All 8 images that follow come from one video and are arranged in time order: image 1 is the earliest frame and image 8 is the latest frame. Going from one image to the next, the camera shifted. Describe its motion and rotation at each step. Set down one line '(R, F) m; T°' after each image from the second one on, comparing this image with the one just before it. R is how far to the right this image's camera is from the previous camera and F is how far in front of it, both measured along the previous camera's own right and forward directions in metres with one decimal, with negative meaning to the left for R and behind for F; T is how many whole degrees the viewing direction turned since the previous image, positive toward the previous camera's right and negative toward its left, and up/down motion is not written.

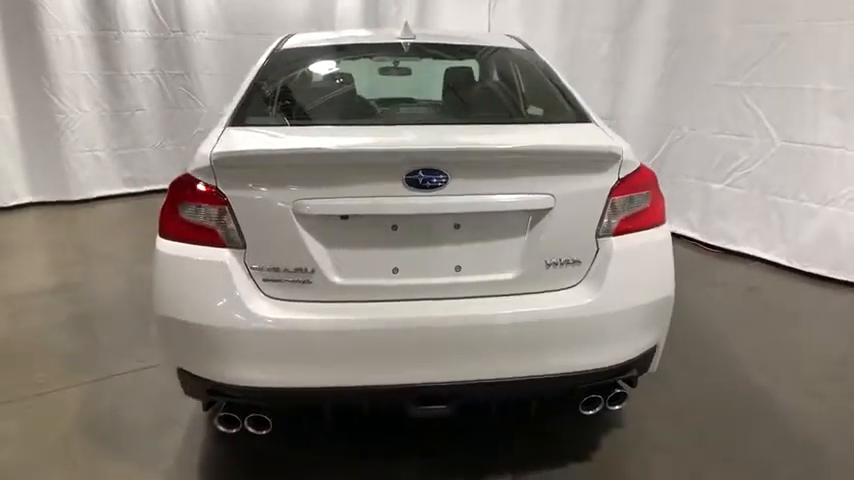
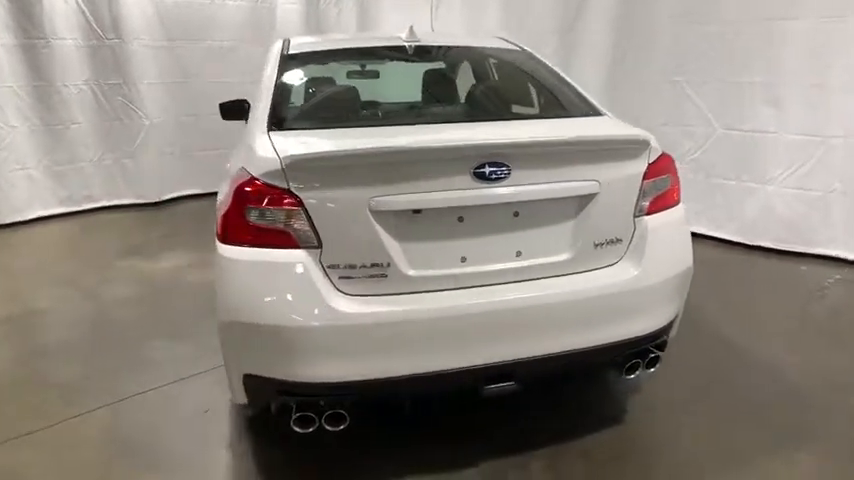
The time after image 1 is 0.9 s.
(-0.5, -0.1) m; +10°
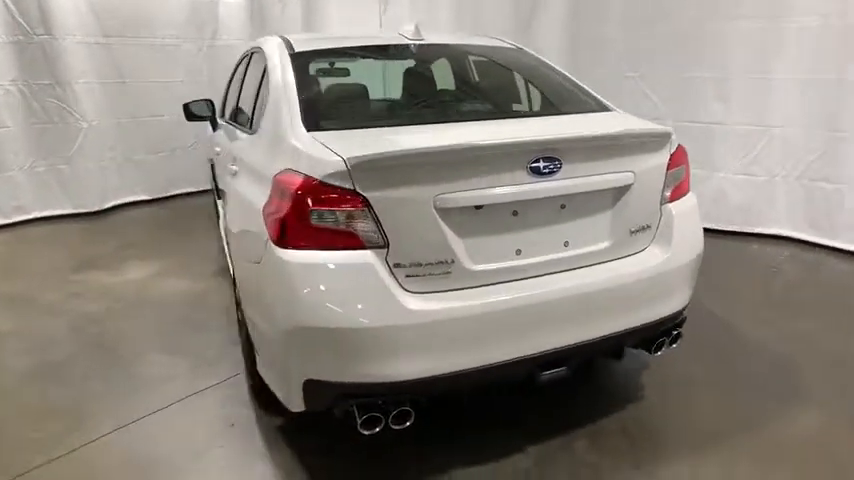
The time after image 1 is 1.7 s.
(-0.5, 0.0) m; +9°
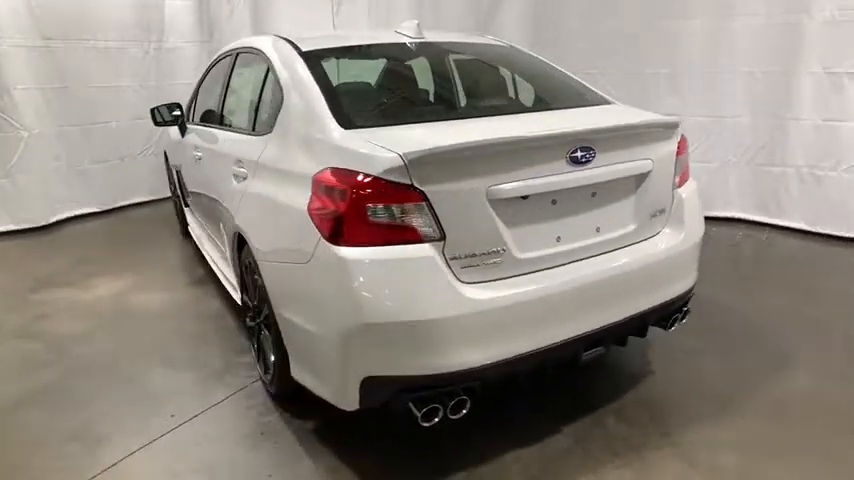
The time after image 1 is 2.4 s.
(-0.4, 0.0) m; +8°
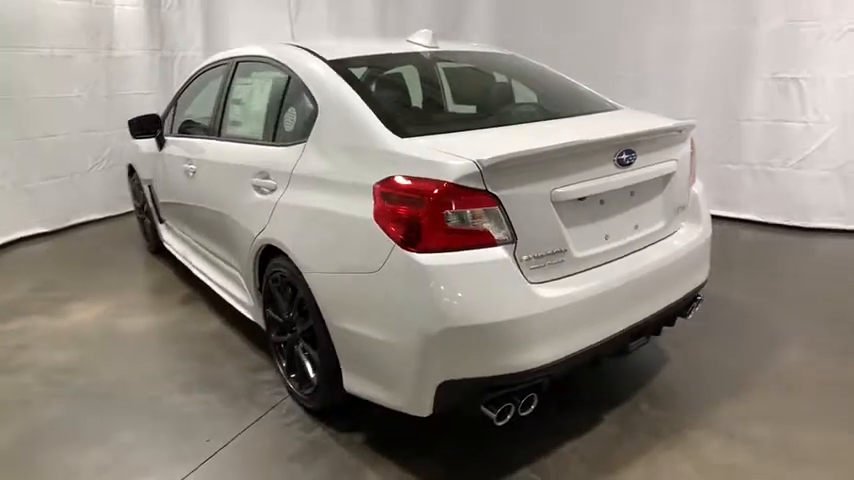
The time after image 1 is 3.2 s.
(-0.5, 0.0) m; +8°
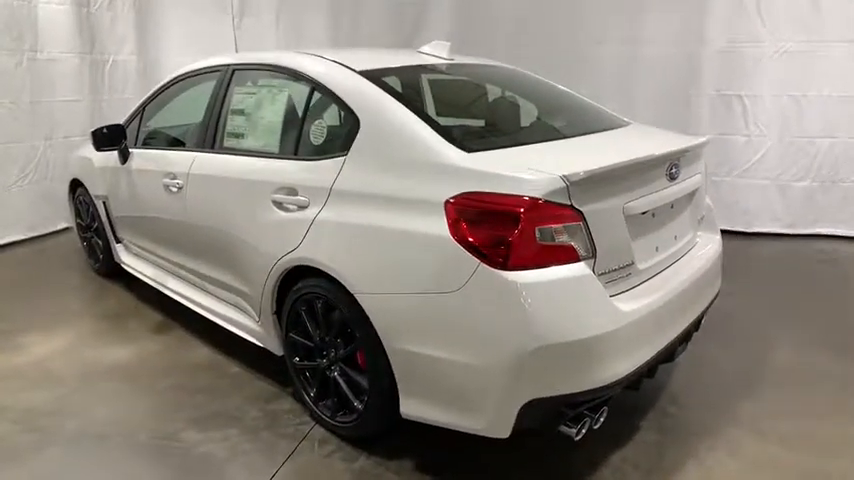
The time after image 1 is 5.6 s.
(-0.6, +0.1) m; +11°
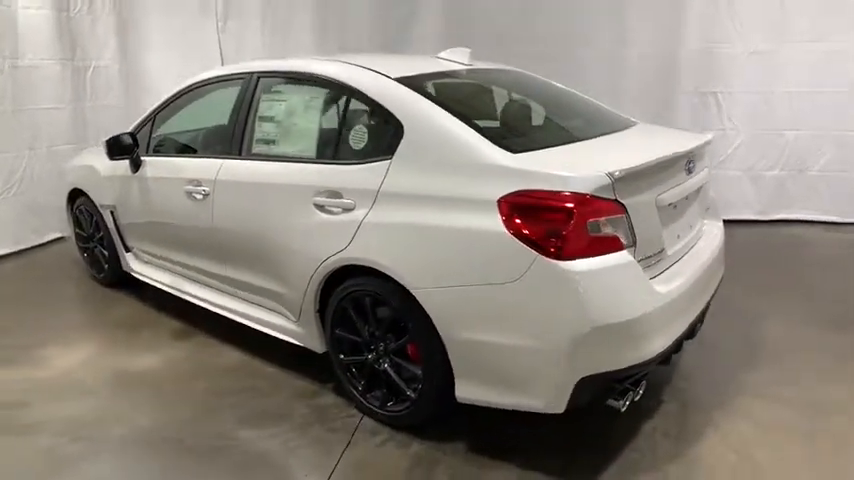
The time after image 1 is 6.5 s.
(-0.4, -0.1) m; +5°
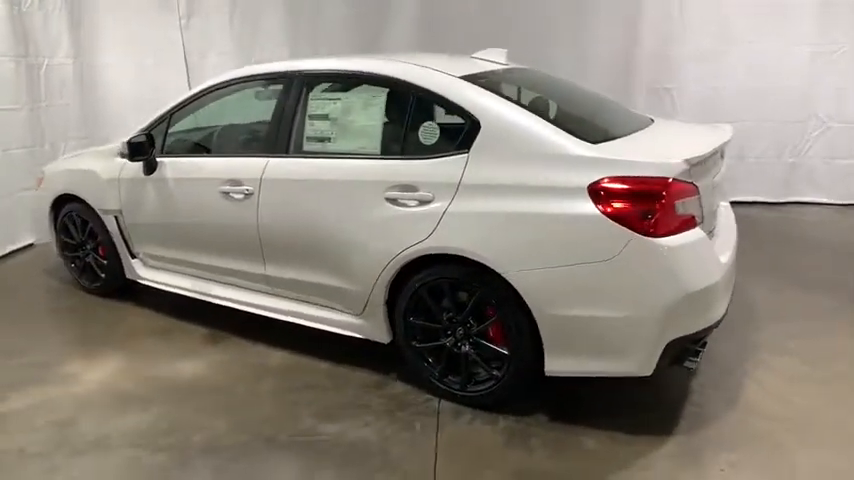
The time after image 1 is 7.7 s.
(-0.8, -0.1) m; +11°
